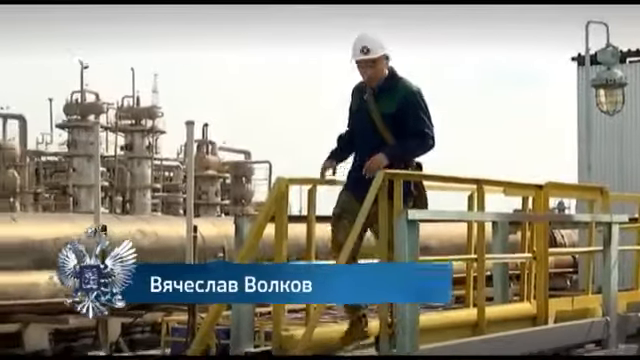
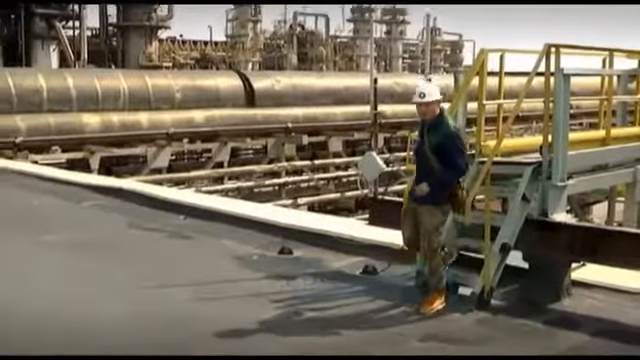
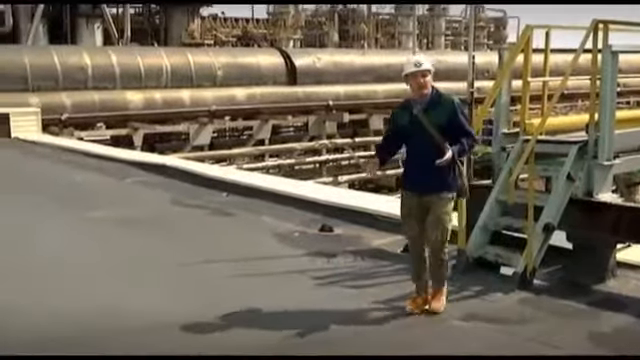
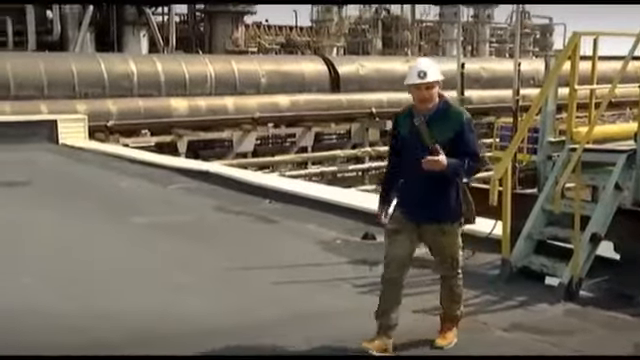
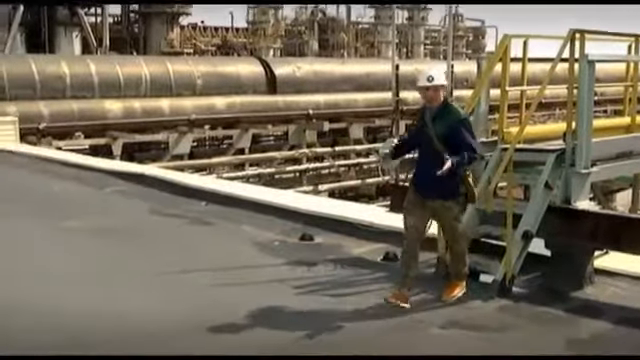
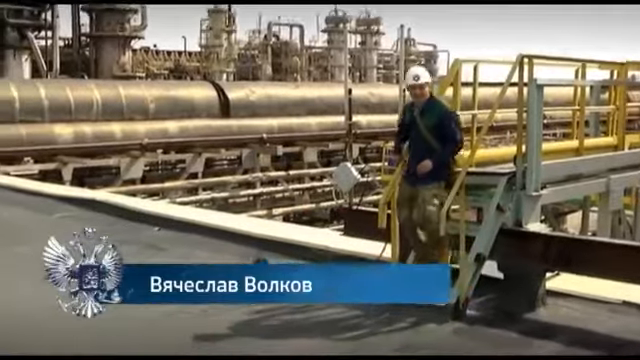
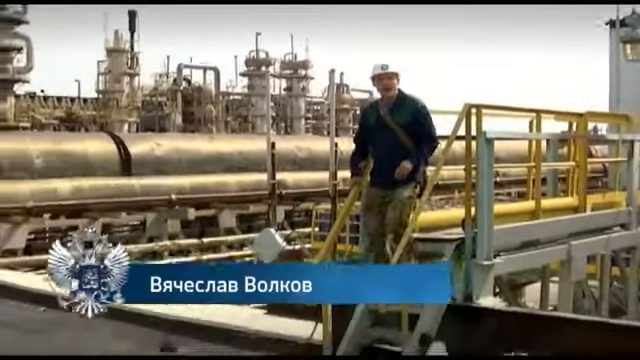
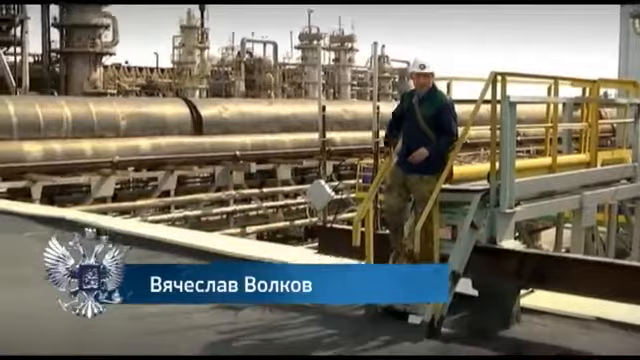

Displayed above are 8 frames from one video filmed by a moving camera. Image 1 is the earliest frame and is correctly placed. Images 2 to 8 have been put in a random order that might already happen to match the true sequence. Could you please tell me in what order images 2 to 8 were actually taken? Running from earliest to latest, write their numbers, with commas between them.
7, 8, 6, 2, 5, 3, 4
